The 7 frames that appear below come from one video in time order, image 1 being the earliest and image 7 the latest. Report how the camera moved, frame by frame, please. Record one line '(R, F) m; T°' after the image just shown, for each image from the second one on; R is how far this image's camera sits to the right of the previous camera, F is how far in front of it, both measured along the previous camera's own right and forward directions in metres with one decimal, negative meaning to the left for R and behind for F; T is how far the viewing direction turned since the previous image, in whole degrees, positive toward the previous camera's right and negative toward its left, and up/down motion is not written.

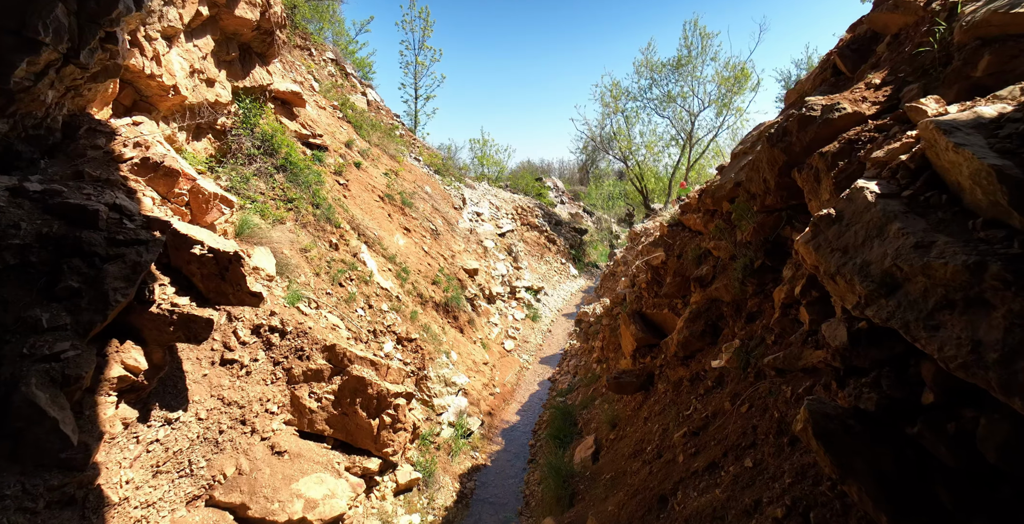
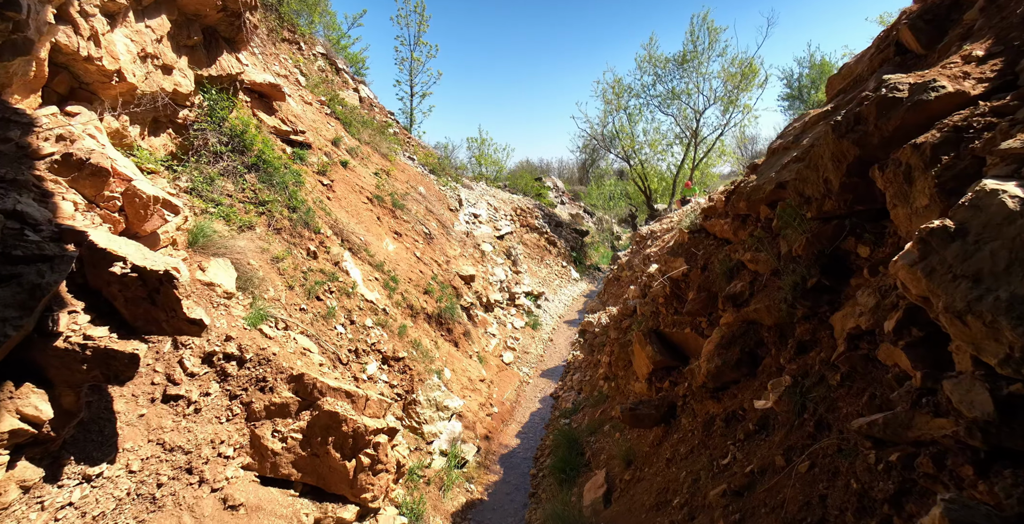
(0.0, +0.9) m; 0°
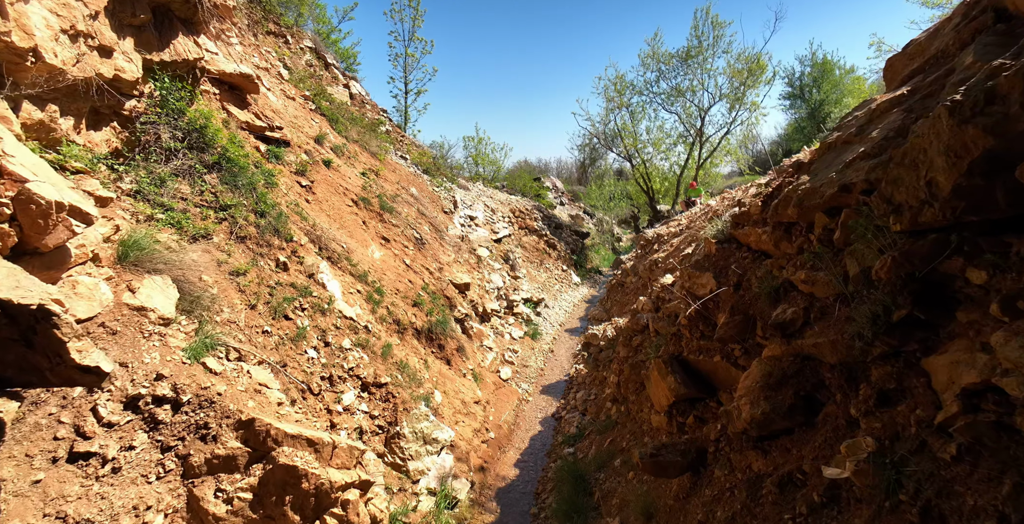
(0.0, +0.9) m; 0°
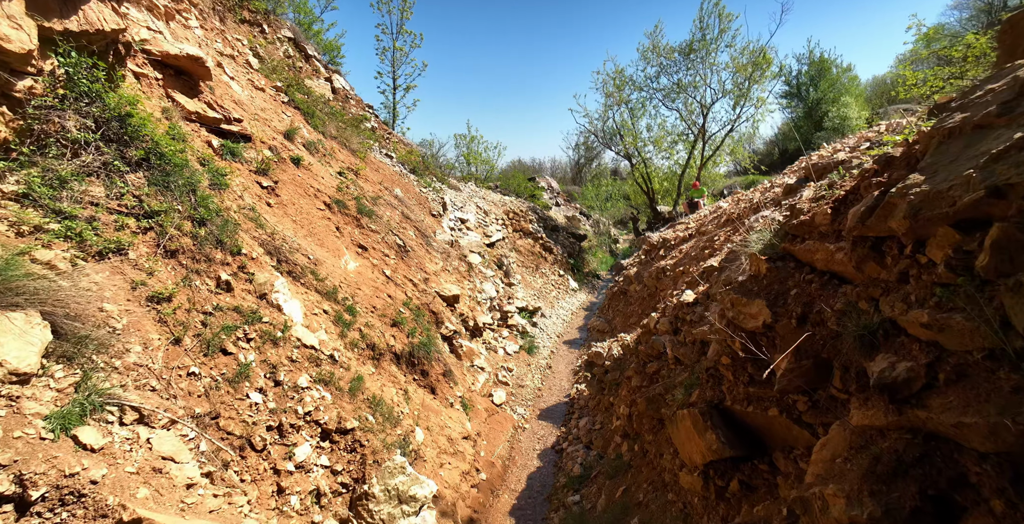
(0.0, +1.2) m; +1°
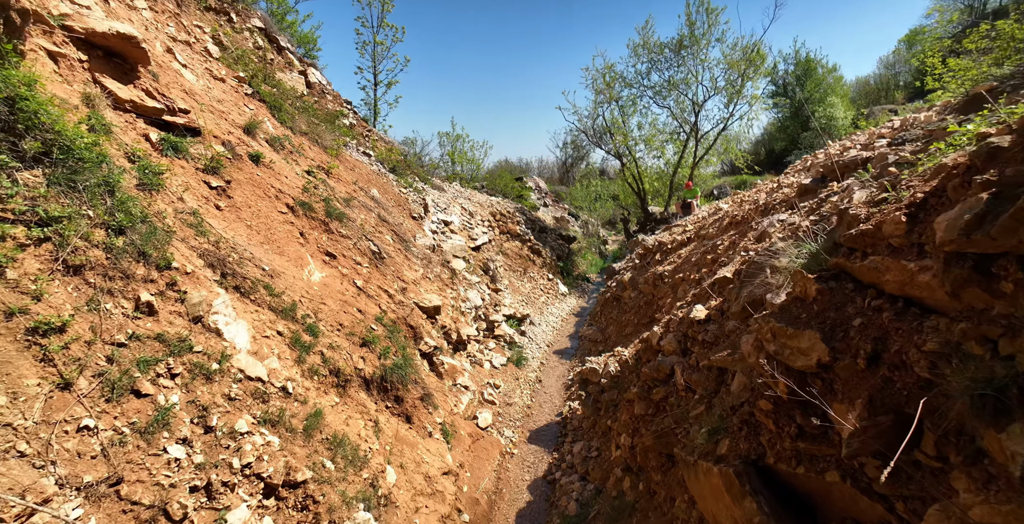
(0.0, +0.9) m; +1°
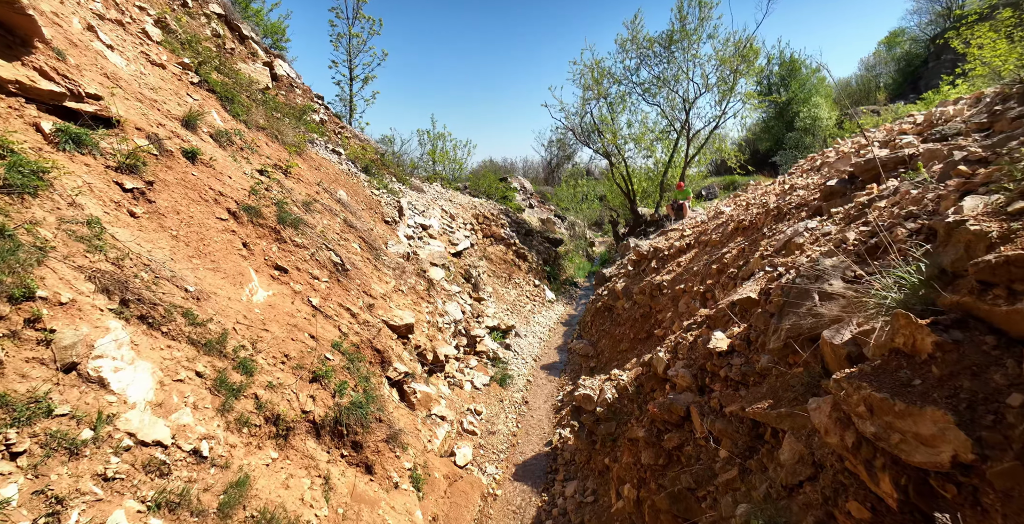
(0.0, +1.1) m; +2°
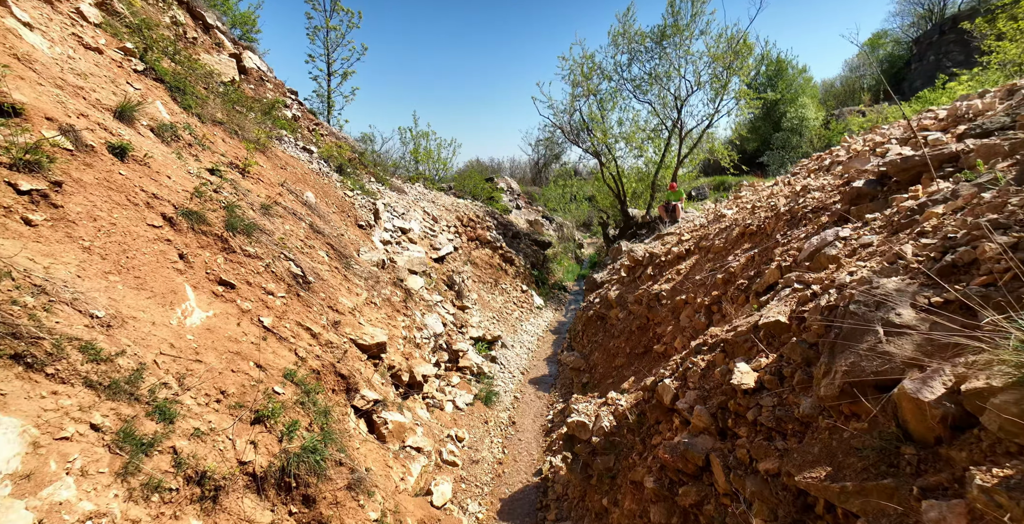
(0.0, +0.9) m; +1°
